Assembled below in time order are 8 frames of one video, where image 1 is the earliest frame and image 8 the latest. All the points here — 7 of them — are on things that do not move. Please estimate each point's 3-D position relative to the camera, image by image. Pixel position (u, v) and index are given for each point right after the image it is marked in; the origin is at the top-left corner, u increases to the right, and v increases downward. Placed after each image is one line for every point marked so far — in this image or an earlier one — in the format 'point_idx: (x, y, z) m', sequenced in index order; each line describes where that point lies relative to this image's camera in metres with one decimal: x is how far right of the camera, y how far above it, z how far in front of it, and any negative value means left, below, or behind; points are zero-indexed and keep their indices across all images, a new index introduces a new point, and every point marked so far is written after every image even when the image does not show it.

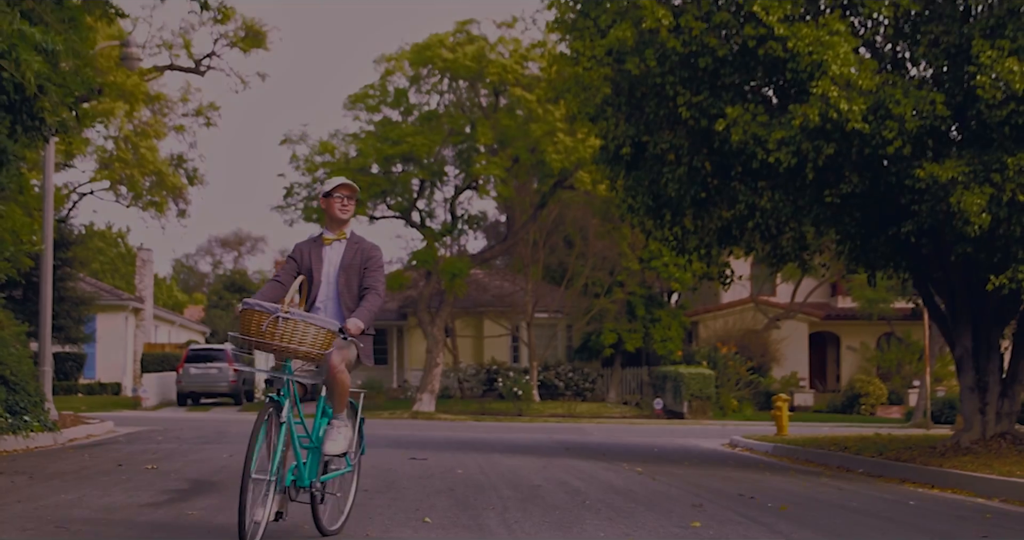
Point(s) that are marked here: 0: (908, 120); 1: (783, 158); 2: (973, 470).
0: (+4.3, +1.6, +13.0) m
1: (+3.1, +1.3, +13.6) m
2: (+5.3, -2.3, +13.7) m
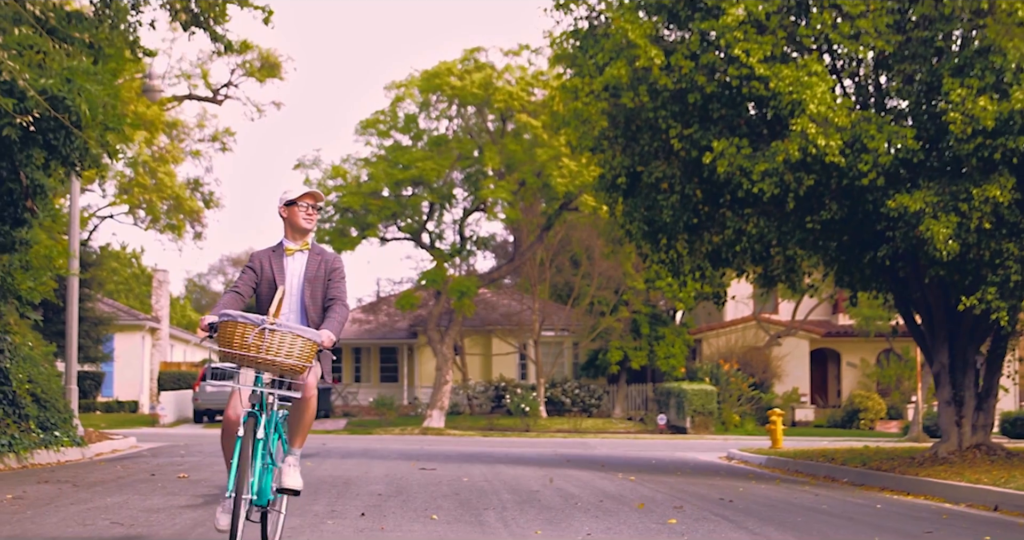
0: (+4.3, +1.4, +14.0) m
1: (+3.1, +1.0, +14.6) m
2: (+5.3, -2.5, +14.6) m
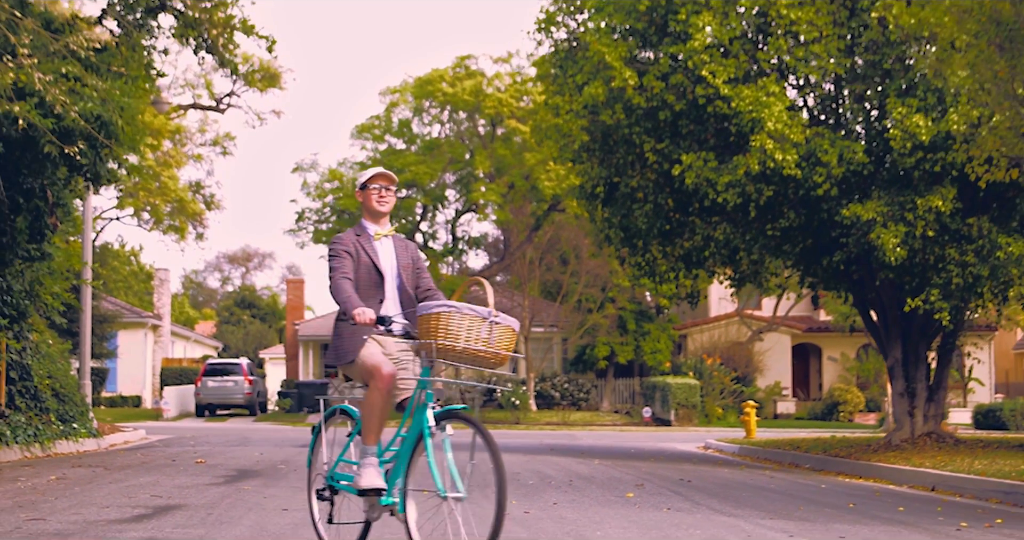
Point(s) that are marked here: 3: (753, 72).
0: (+4.1, +1.3, +15.4) m
1: (+2.9, +1.0, +16.0) m
2: (+5.1, -2.6, +16.0) m
3: (+3.3, +2.7, +16.2) m
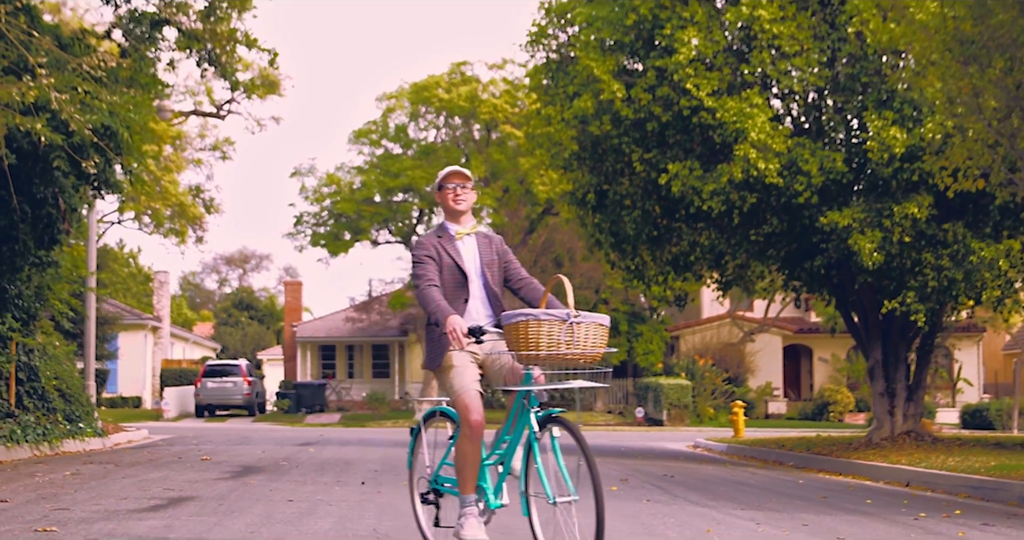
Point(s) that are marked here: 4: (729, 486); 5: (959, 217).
0: (+4.0, +1.3, +16.0) m
1: (+2.8, +0.9, +16.6) m
2: (+5.0, -2.6, +16.7) m
3: (+3.2, +2.6, +16.8) m
4: (+2.2, -2.2, +12.1) m
5: (+6.2, +0.7, +16.6) m
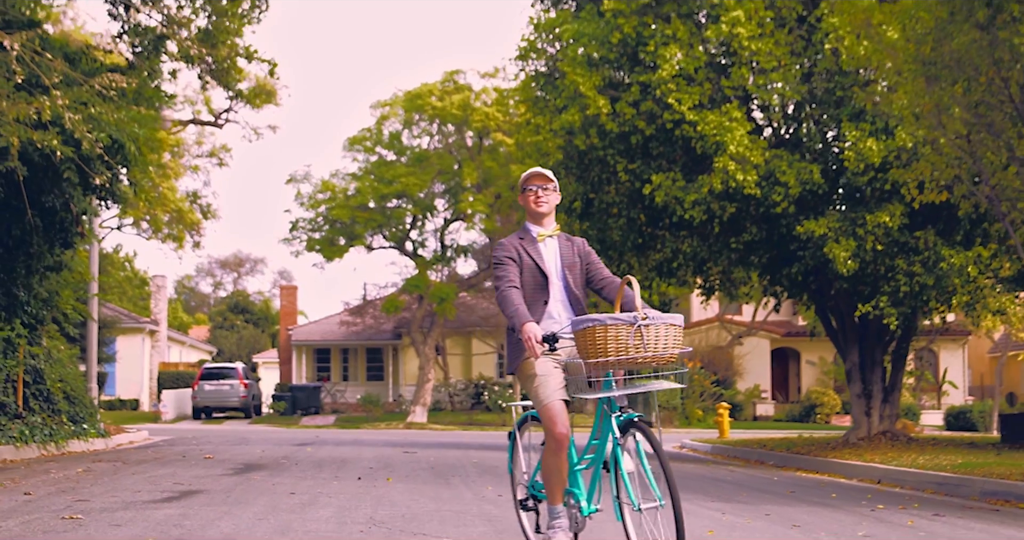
0: (+3.9, +1.2, +16.7) m
1: (+2.7, +0.8, +17.3) m
2: (+4.9, -2.7, +17.4) m
3: (+3.0, +2.5, +17.5) m
4: (+2.1, -2.3, +12.8) m
5: (+6.1, +0.7, +17.3) m
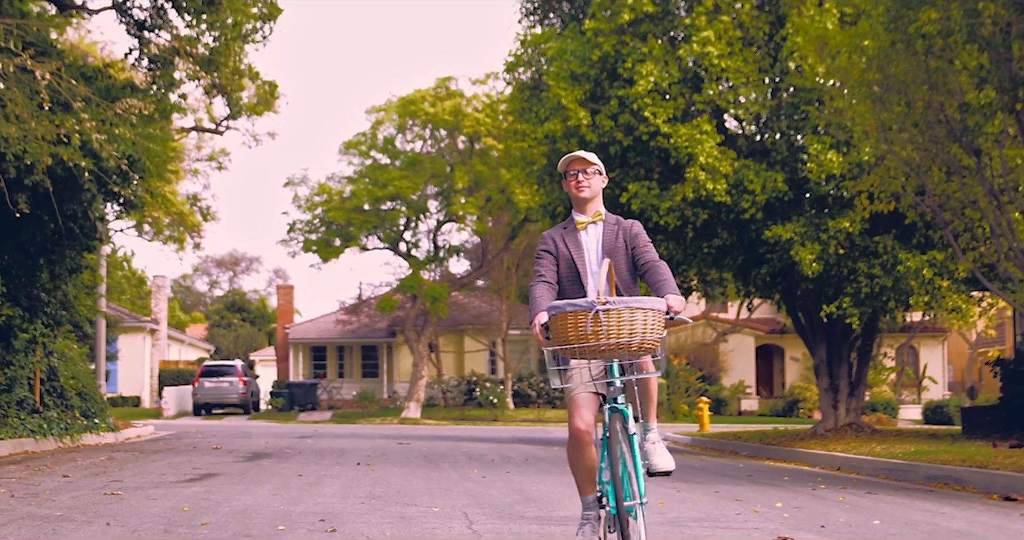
0: (+3.7, +1.1, +17.9) m
1: (+2.5, +0.8, +18.5) m
2: (+4.7, -2.8, +18.6) m
3: (+2.8, +2.5, +18.7) m
4: (+1.9, -2.3, +14.0) m
5: (+5.9, +0.6, +18.6) m
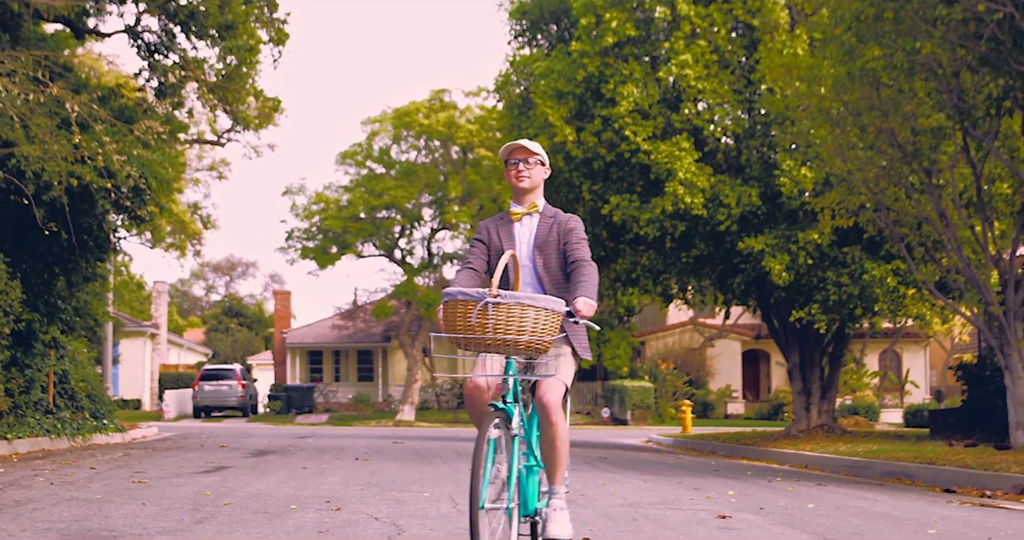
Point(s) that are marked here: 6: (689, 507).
0: (+3.5, +1.0, +19.1) m
1: (+2.3, +0.6, +19.6) m
2: (+4.5, -2.9, +19.7) m
3: (+2.6, +2.3, +19.8) m
4: (+1.7, -2.5, +15.1) m
5: (+5.7, +0.5, +19.7) m
6: (+1.2, -1.6, +8.2) m
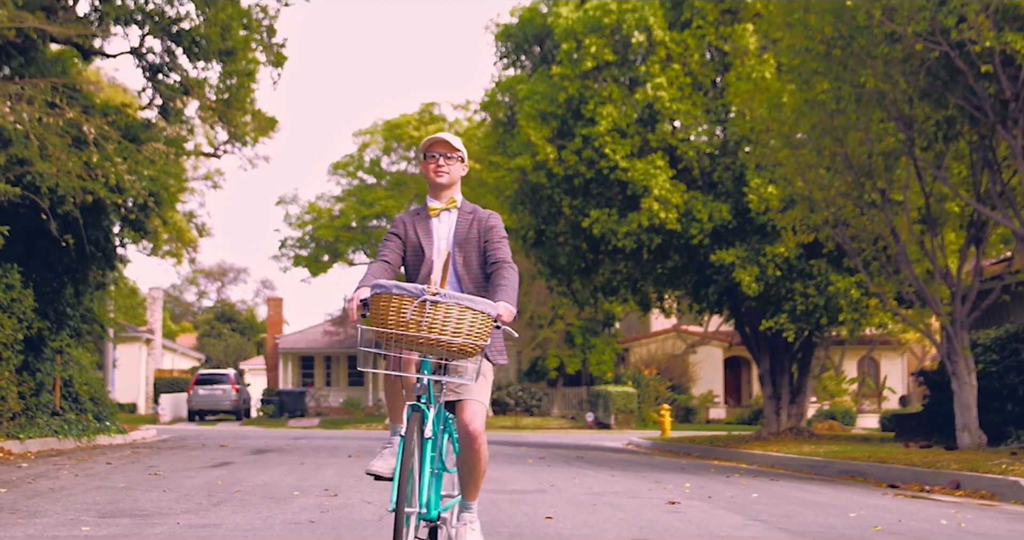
0: (+3.3, +0.8, +20.2) m
1: (+2.0, +0.4, +20.8) m
2: (+4.2, -3.1, +20.9) m
3: (+2.4, +2.1, +21.0) m
4: (+1.5, -2.6, +16.2) m
5: (+5.4, +0.3, +20.9) m
6: (+1.0, -1.8, +9.3) m
